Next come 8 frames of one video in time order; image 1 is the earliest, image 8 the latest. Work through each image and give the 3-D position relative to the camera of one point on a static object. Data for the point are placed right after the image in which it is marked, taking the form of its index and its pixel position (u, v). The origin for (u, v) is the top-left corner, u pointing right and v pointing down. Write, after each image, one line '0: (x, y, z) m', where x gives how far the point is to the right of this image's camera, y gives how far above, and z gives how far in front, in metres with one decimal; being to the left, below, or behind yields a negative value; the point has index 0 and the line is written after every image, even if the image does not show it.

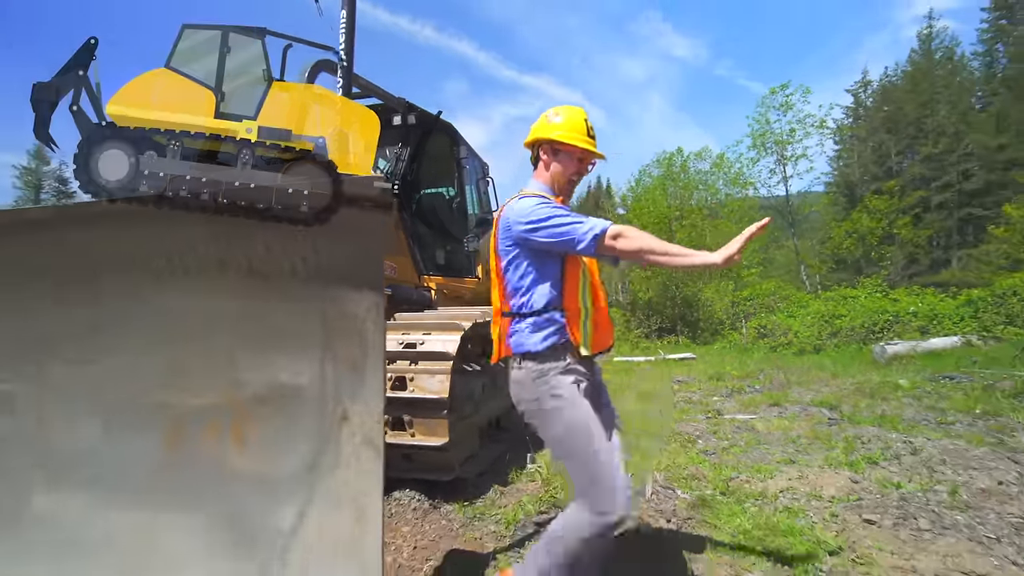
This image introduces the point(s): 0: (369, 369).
0: (-0.5, -0.3, +1.5) m
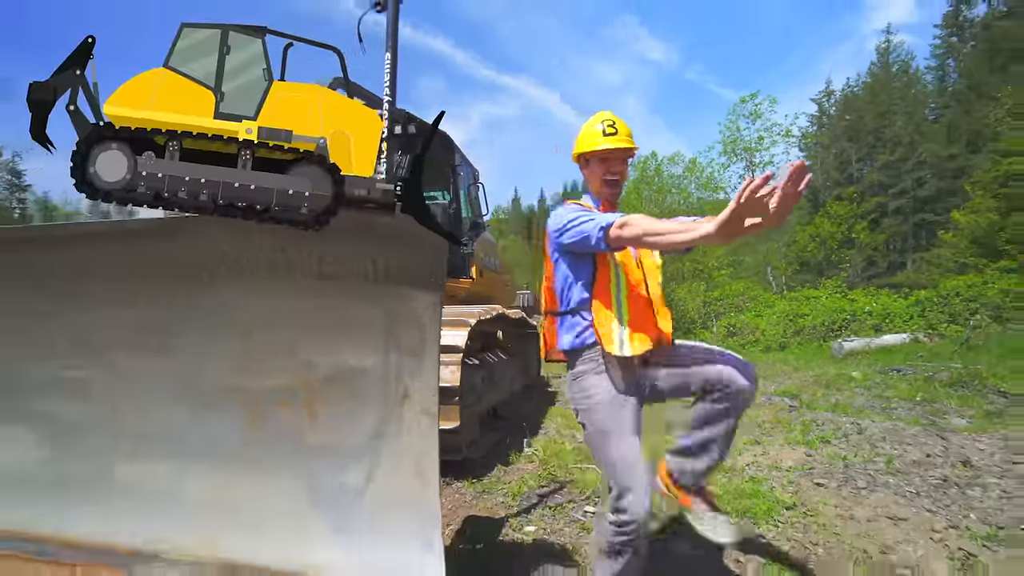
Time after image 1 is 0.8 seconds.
0: (-0.4, -0.3, +1.9) m
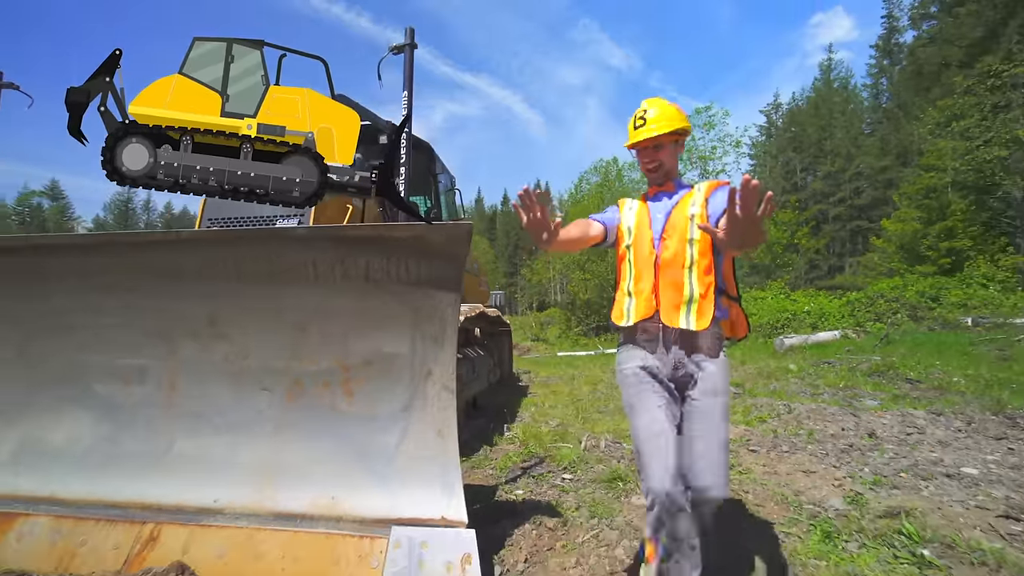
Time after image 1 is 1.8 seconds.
0: (-0.3, -0.3, +2.4) m
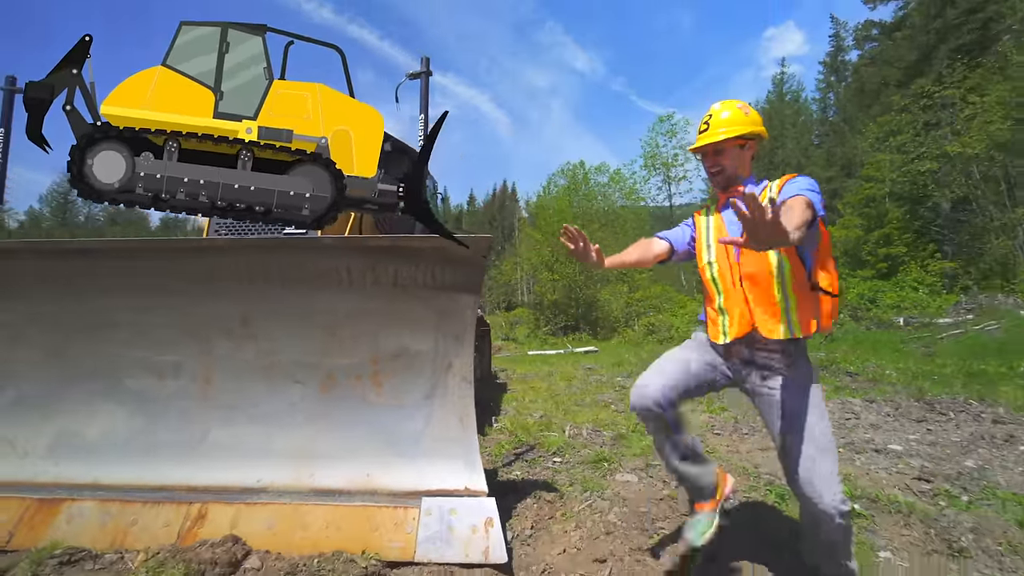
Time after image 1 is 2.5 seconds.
0: (-0.3, -0.3, +2.7) m
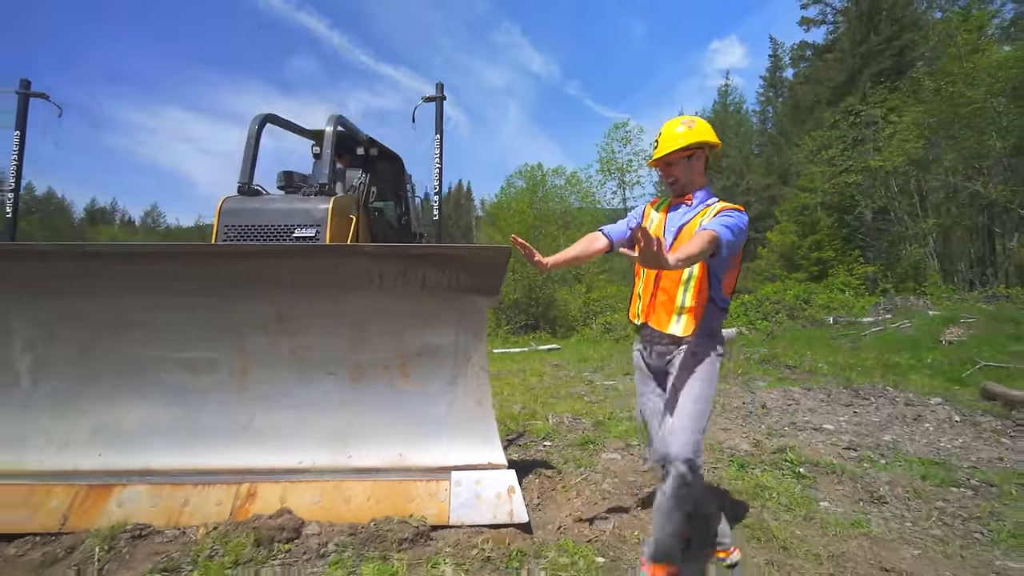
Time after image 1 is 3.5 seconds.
0: (-0.2, -0.3, +3.2) m
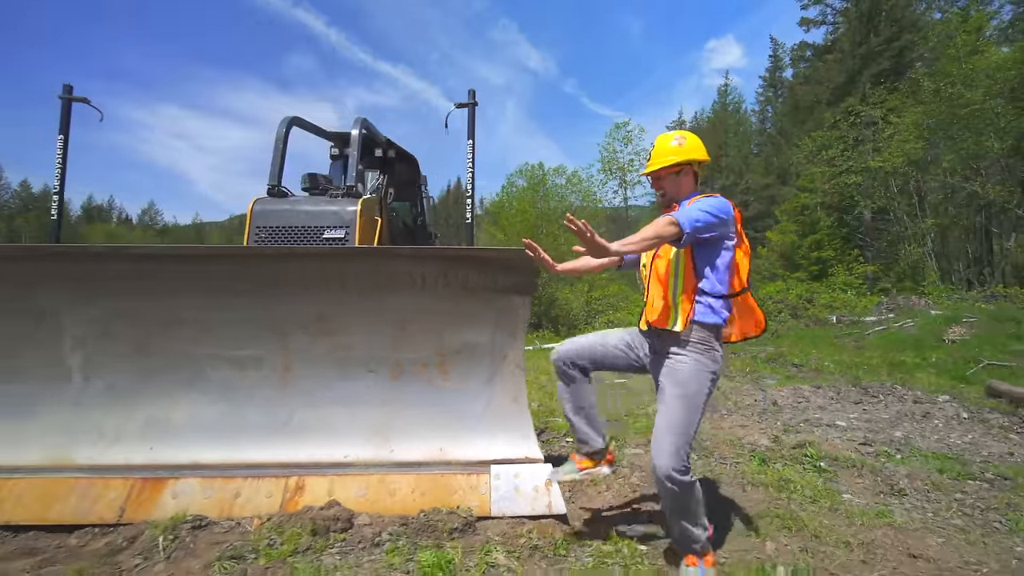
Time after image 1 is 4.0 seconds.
0: (+0.1, -0.3, +3.3) m
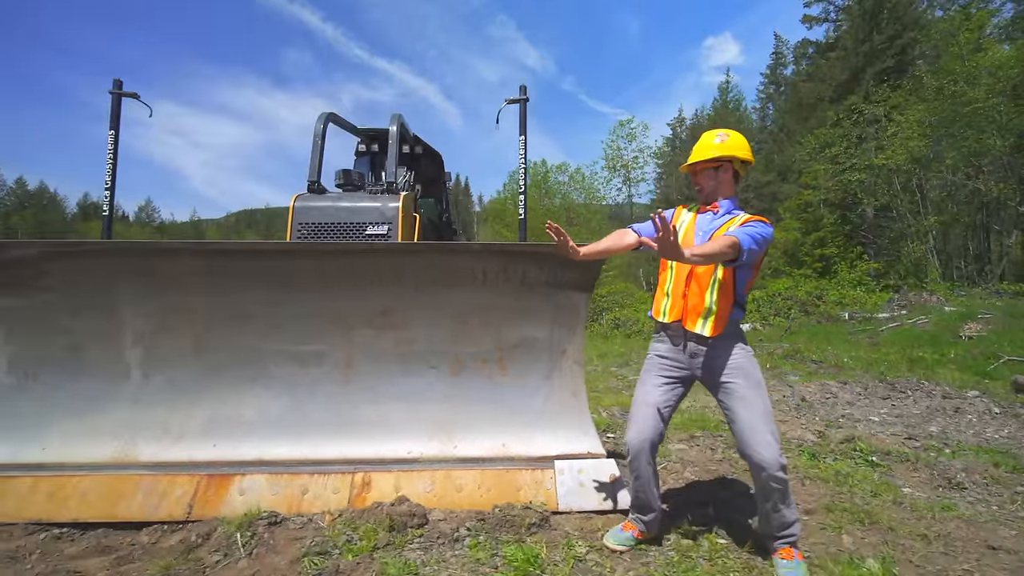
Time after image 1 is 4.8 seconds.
0: (+0.5, -0.3, +3.3) m
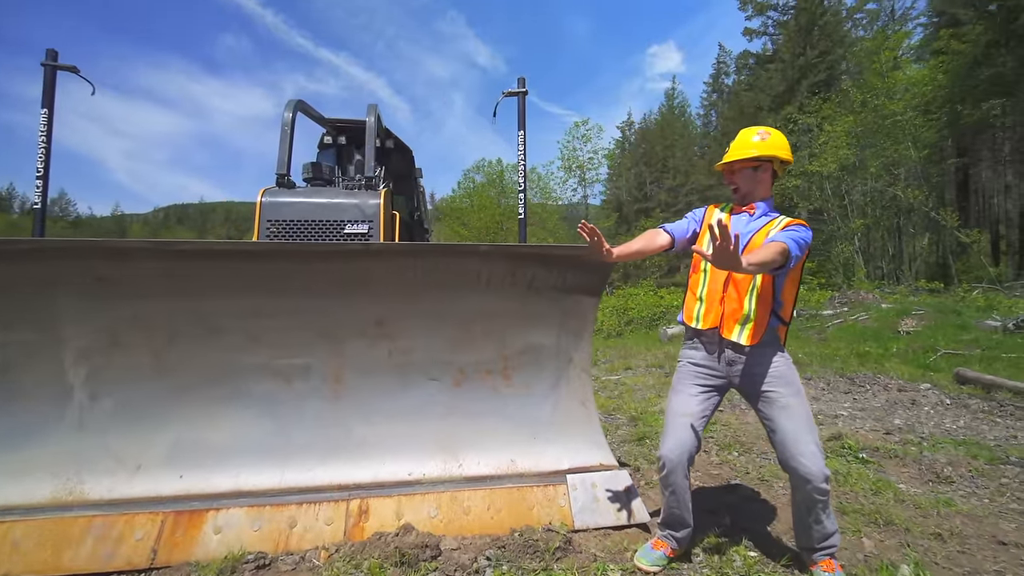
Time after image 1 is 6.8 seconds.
0: (+0.5, -0.3, +3.1) m
